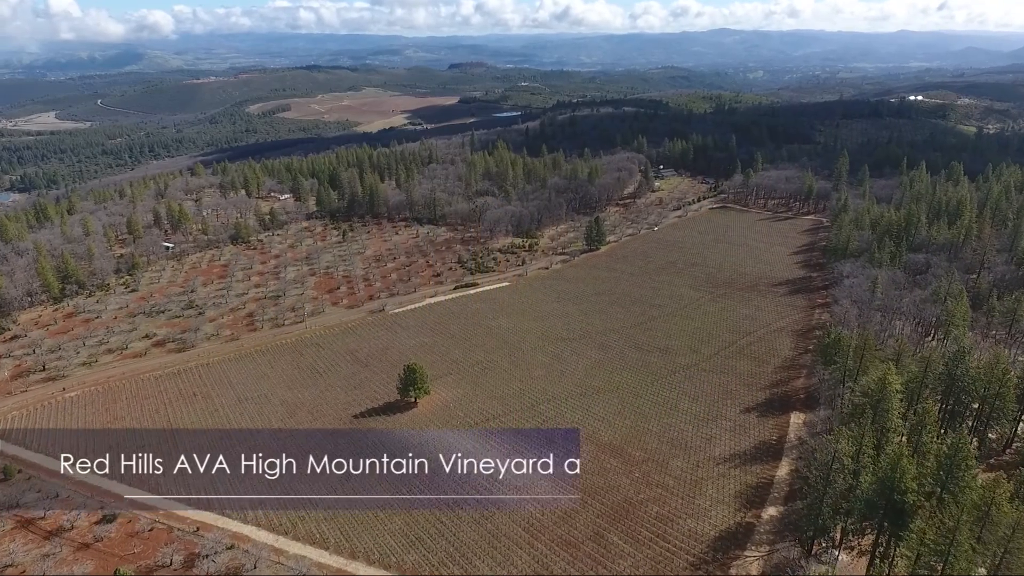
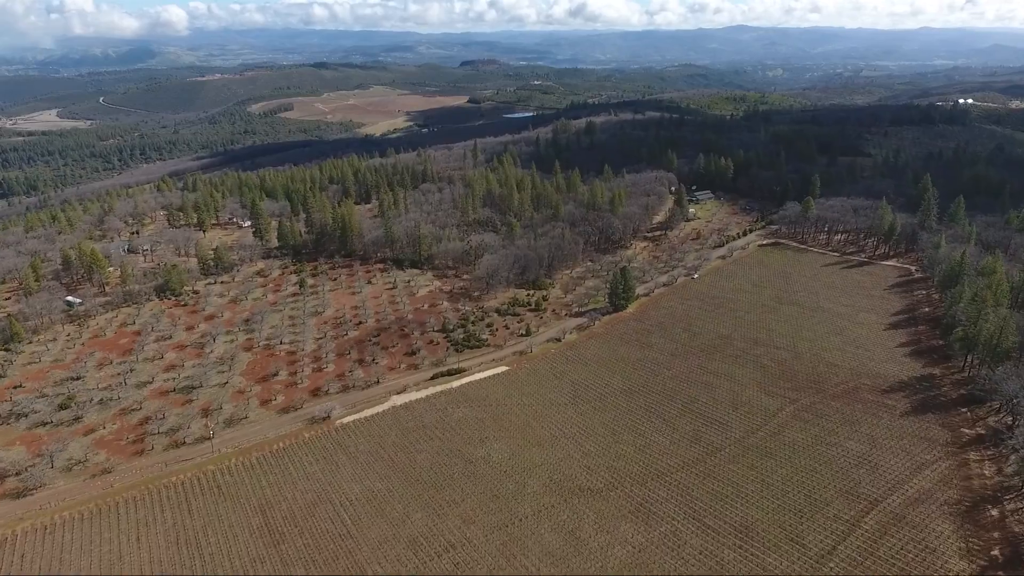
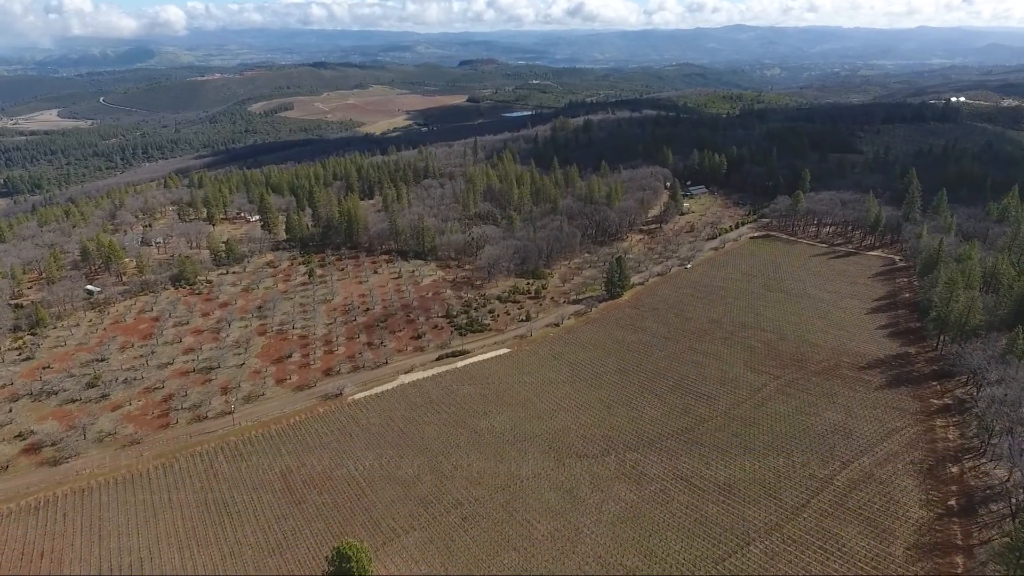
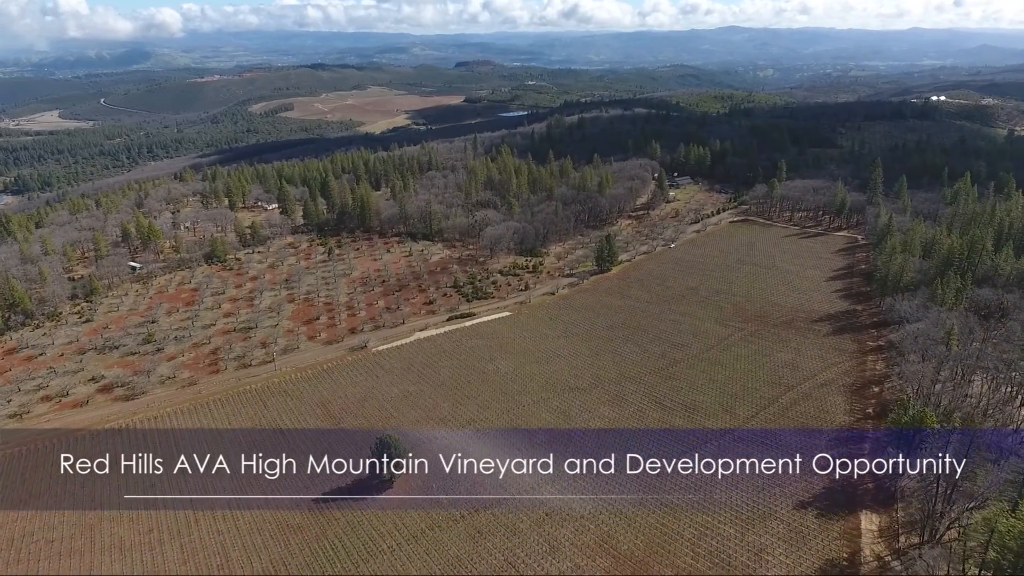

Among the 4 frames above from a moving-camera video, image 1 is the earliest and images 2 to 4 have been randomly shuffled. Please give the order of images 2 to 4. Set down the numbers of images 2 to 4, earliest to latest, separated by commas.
4, 3, 2
